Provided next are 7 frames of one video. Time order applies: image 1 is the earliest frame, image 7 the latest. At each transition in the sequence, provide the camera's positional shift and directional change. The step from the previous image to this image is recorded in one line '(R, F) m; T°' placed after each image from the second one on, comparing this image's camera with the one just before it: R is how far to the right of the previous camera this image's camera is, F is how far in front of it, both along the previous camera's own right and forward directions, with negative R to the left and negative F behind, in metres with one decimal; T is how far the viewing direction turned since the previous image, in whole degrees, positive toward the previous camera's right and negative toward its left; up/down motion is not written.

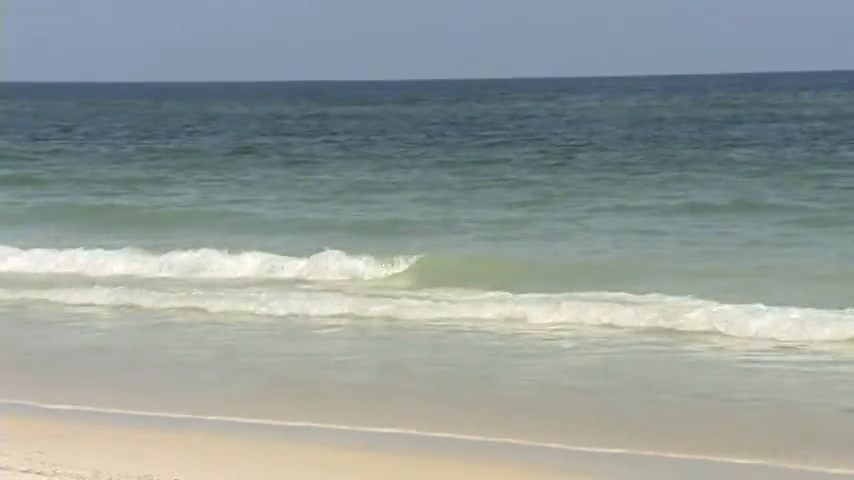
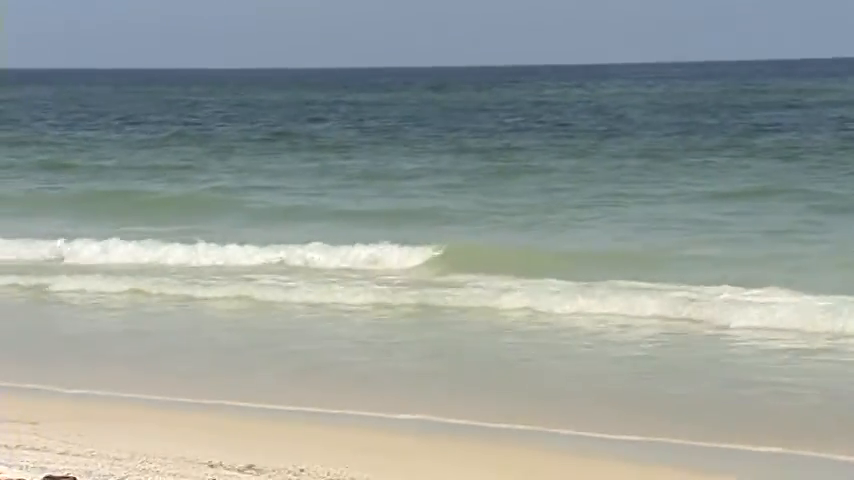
(0.0, -0.2) m; +5°
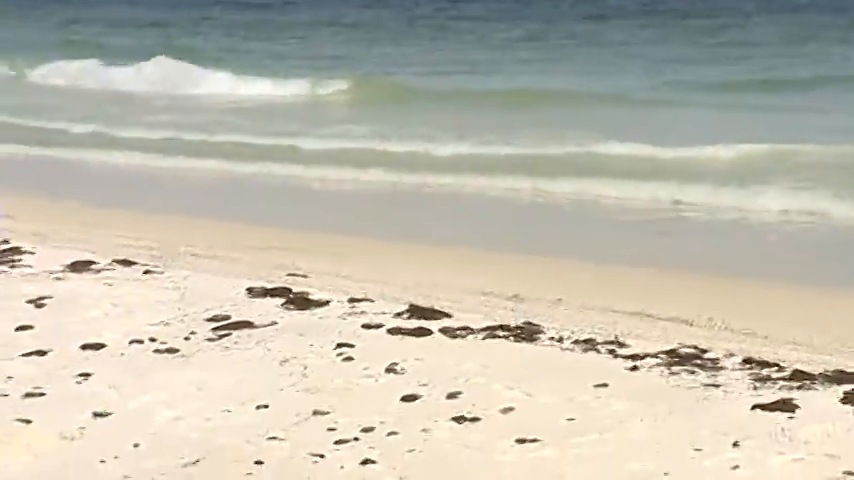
(-0.1, -0.9) m; -9°
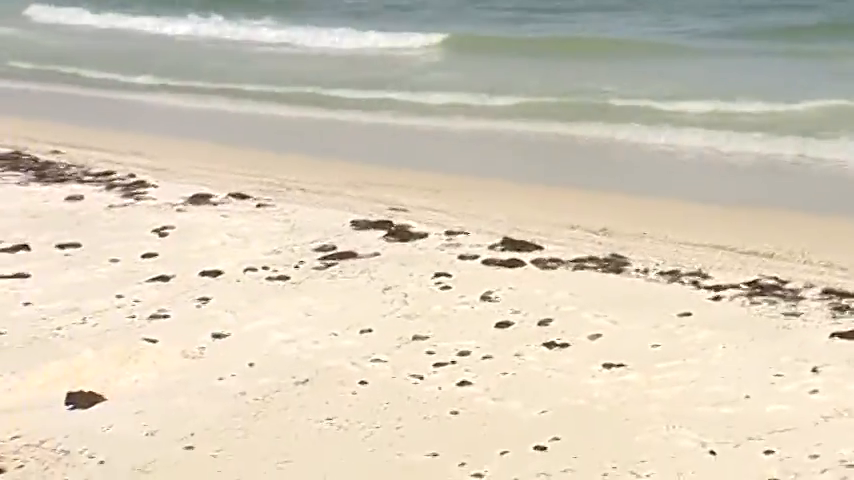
(-0.1, -0.4) m; -3°
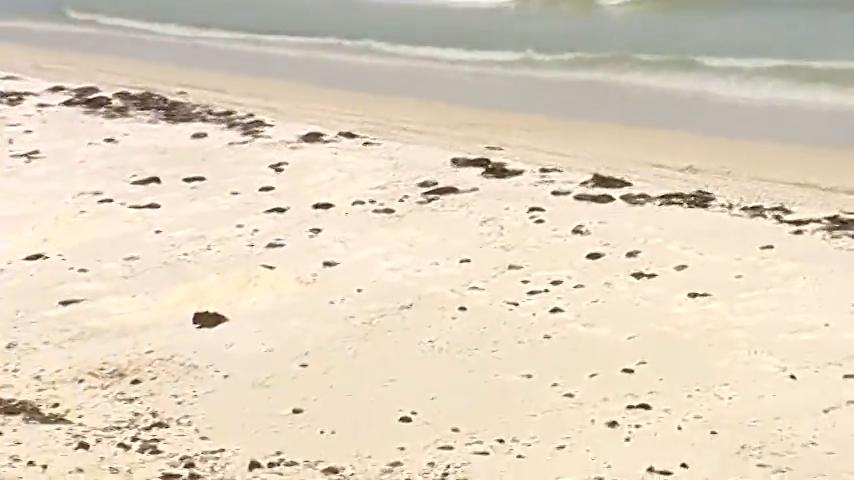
(0.0, -0.5) m; -4°
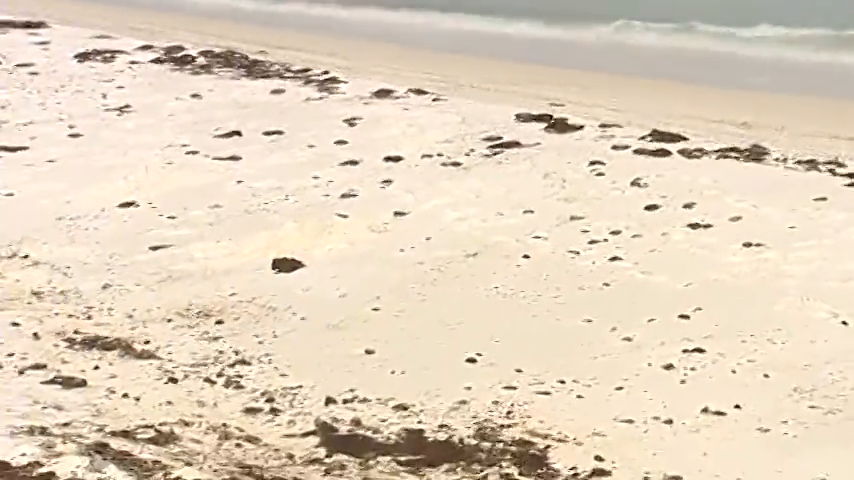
(0.0, -0.4) m; -3°
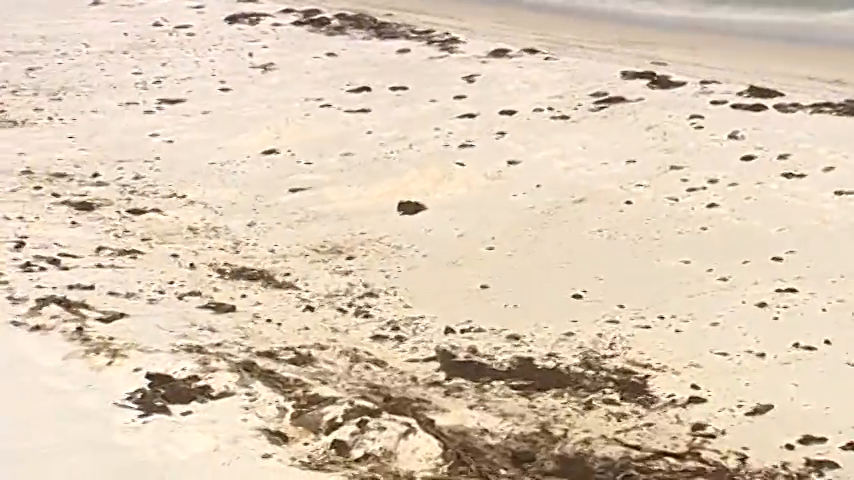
(0.0, -0.7) m; -5°
